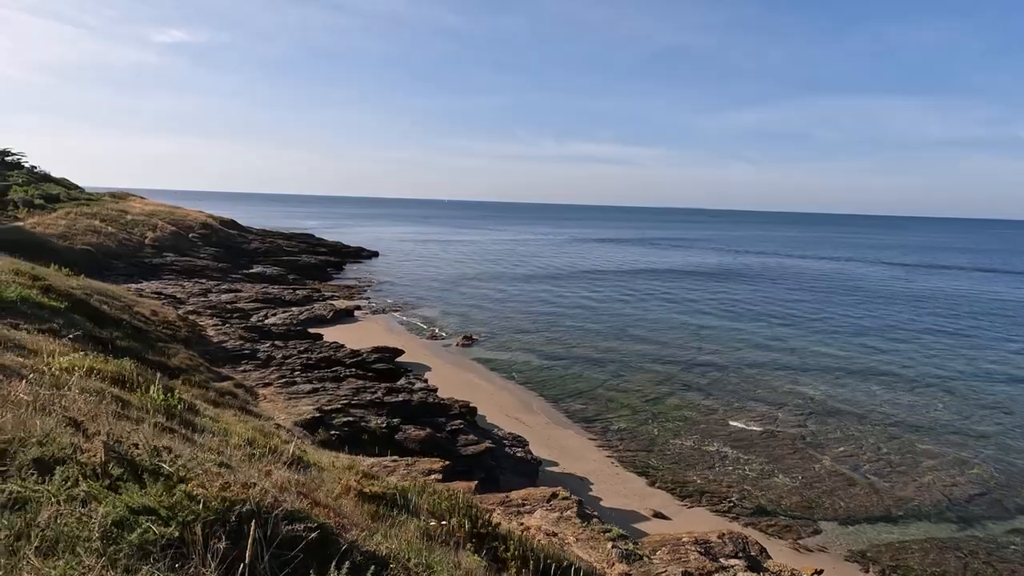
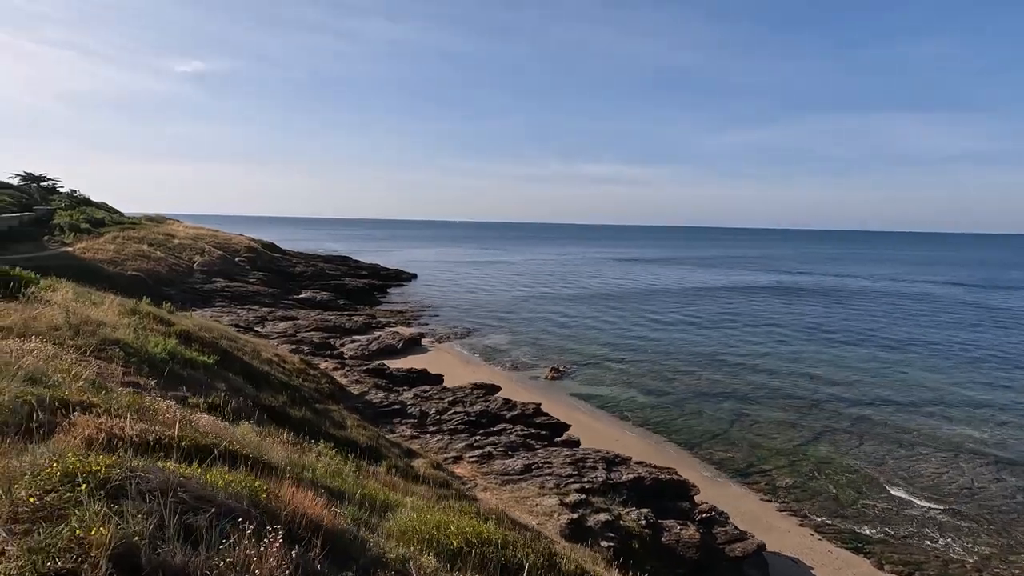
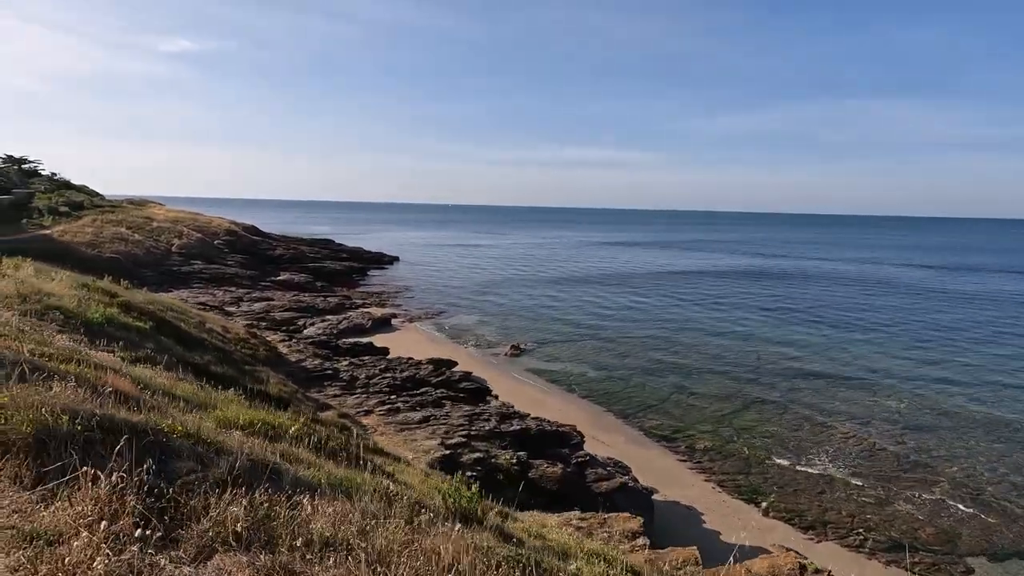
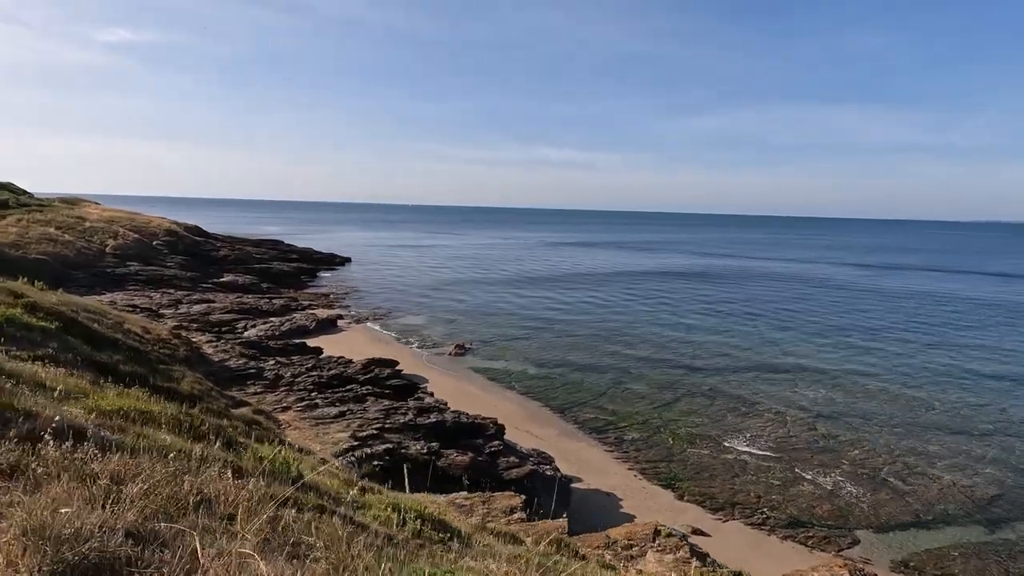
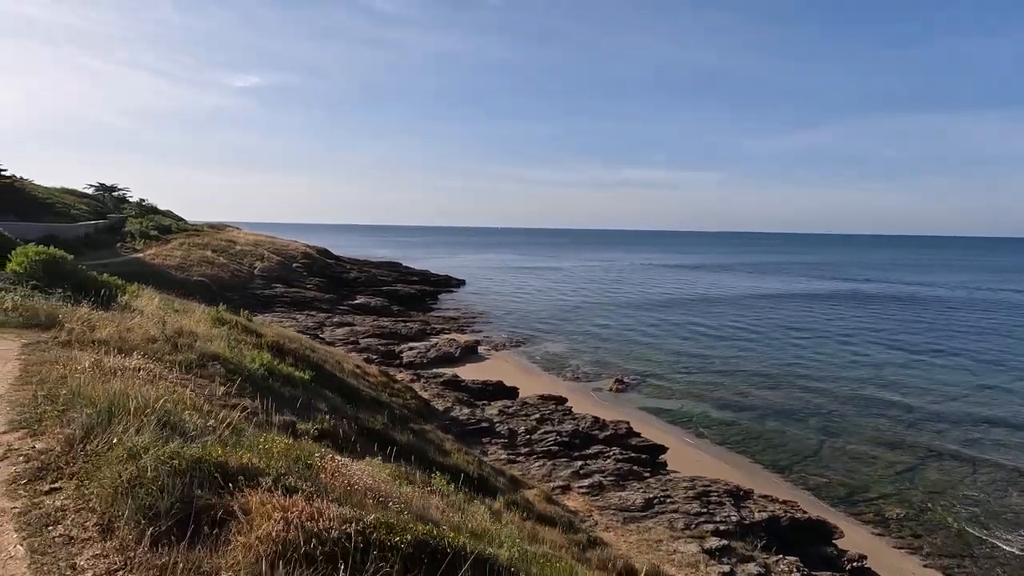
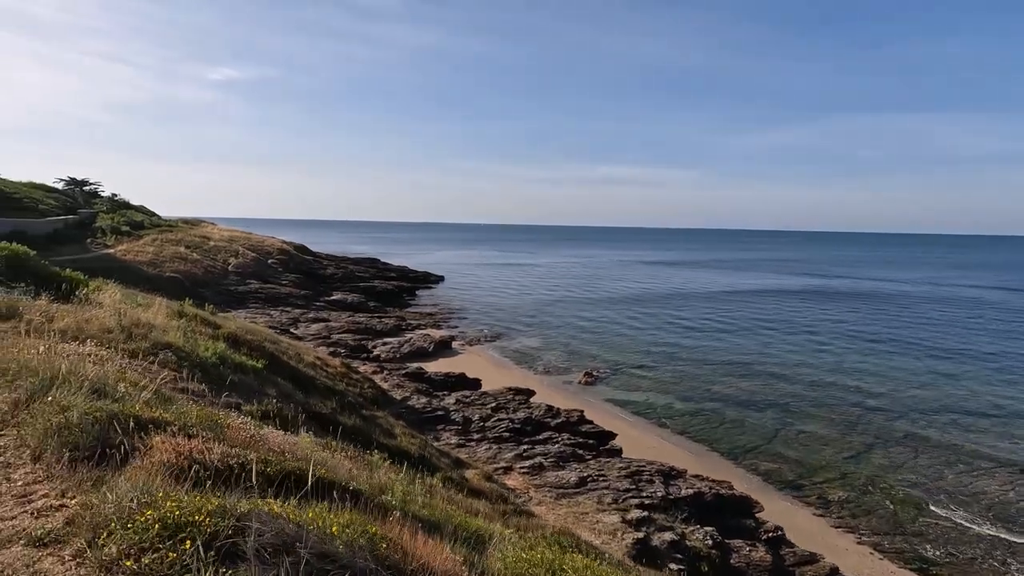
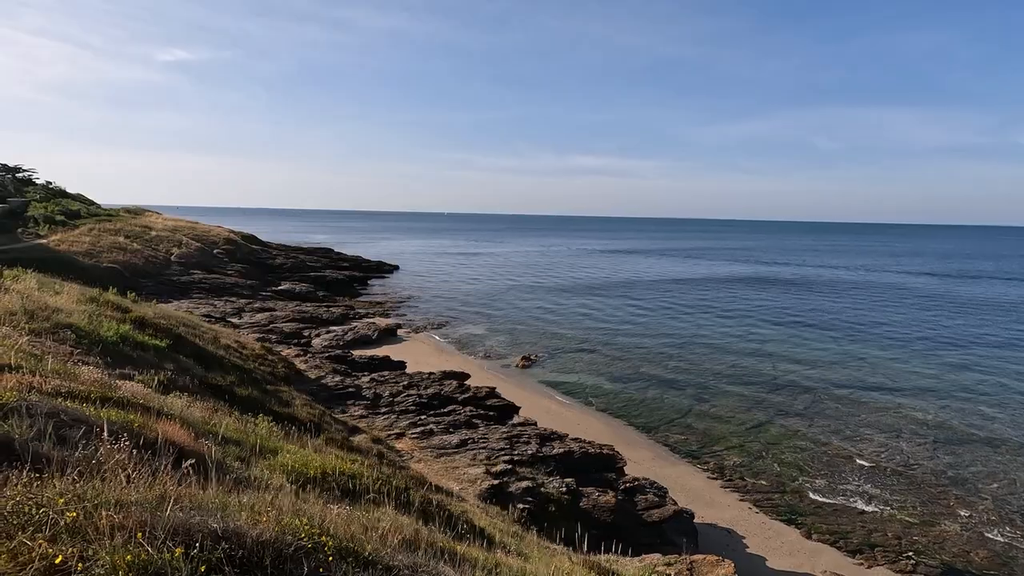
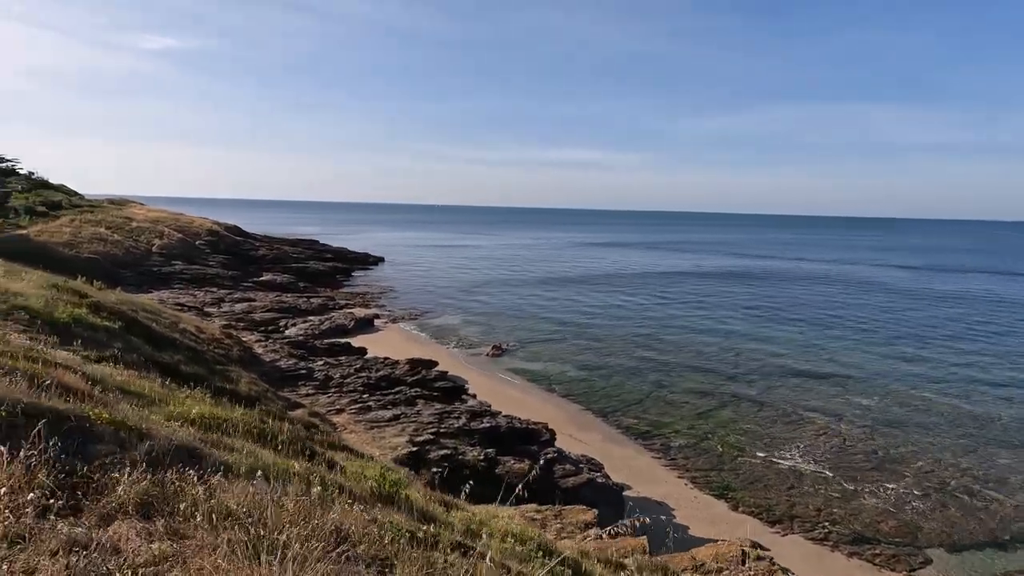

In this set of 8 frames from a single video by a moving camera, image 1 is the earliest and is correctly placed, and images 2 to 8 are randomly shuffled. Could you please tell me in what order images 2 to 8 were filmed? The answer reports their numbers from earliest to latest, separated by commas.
4, 8, 3, 7, 2, 6, 5
